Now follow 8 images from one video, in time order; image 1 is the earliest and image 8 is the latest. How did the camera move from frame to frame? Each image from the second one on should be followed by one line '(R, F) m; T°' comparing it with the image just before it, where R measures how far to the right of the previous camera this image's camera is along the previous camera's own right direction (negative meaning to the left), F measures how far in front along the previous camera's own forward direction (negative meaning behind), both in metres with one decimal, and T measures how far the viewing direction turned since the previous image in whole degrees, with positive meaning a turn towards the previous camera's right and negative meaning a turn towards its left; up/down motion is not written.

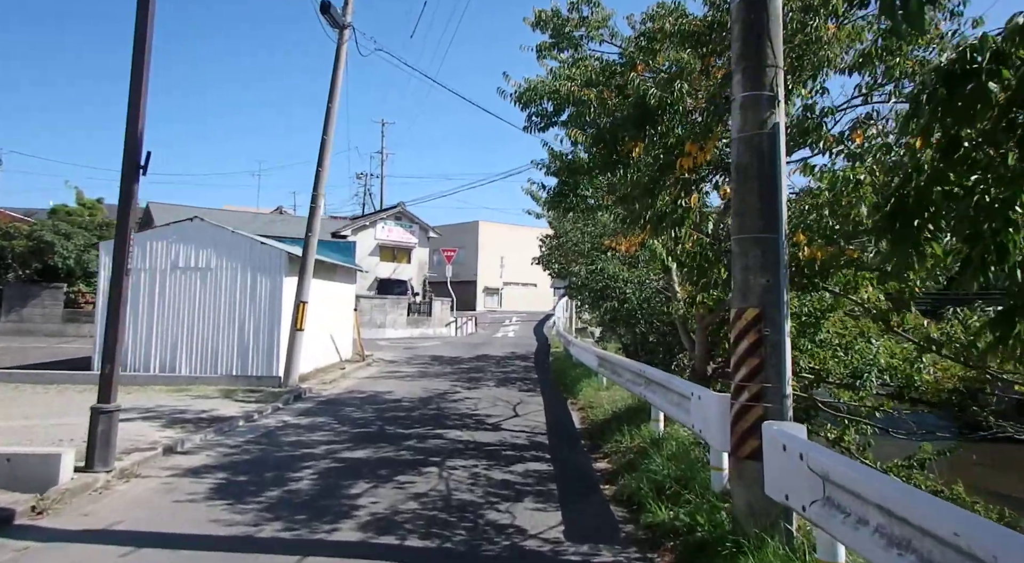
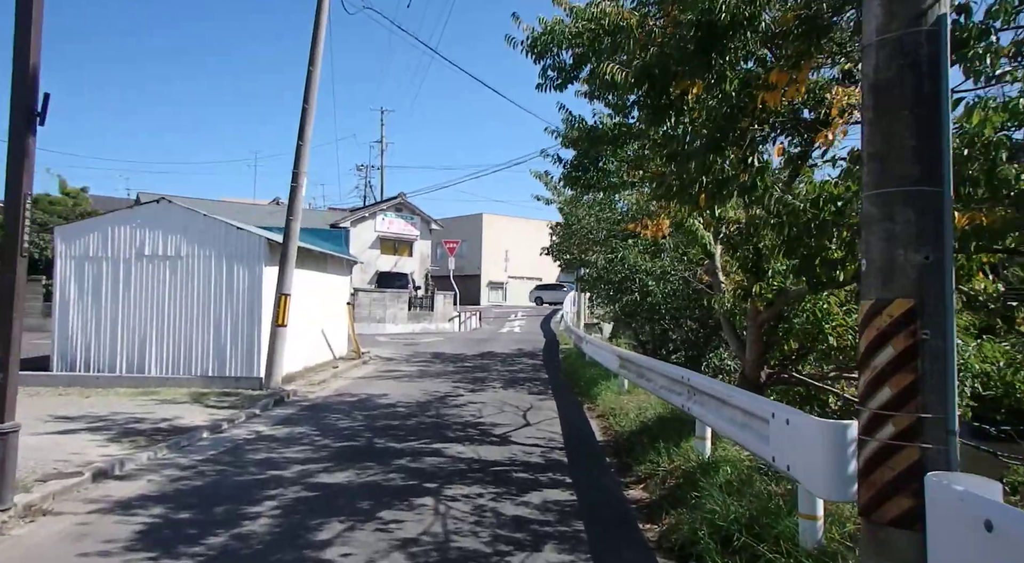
(-0.1, +1.5) m; 0°
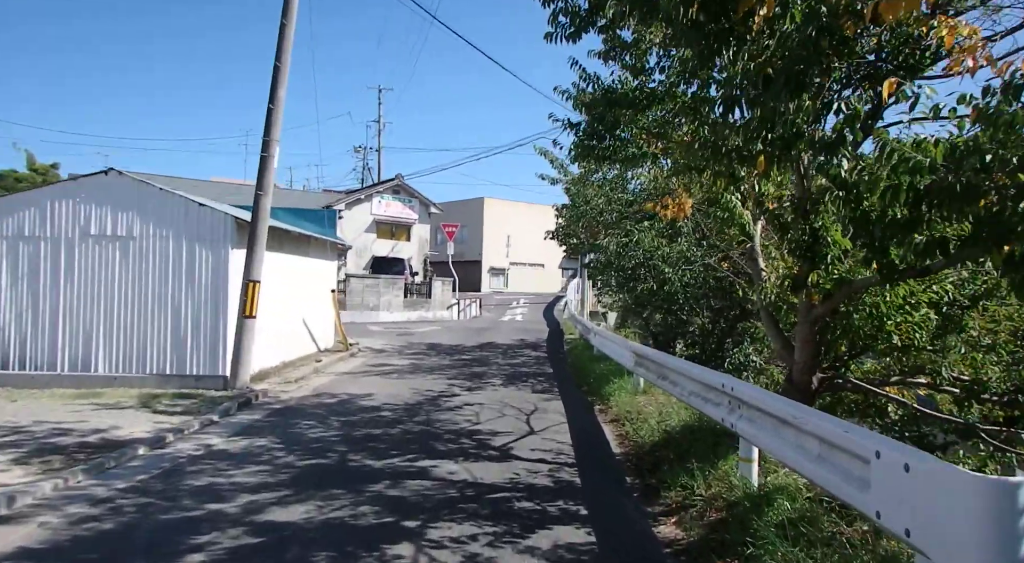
(0.0, +1.3) m; 0°
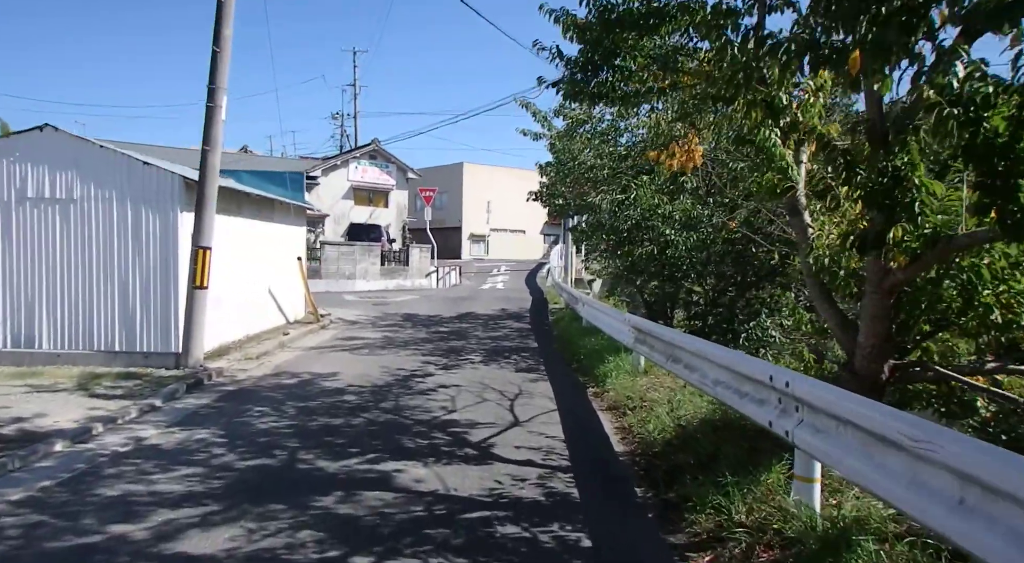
(0.0, +1.3) m; +1°
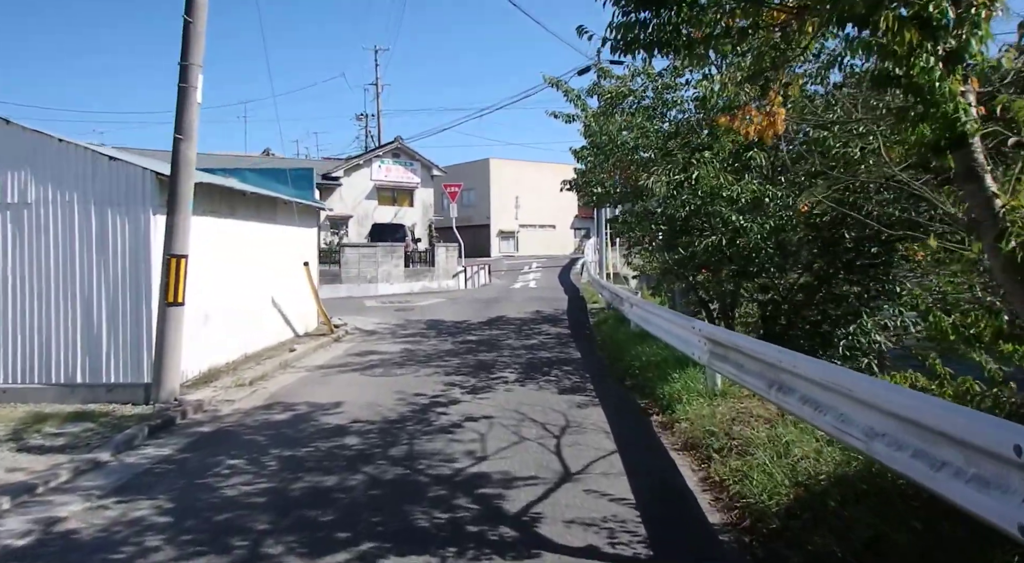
(-0.1, +1.8) m; -2°
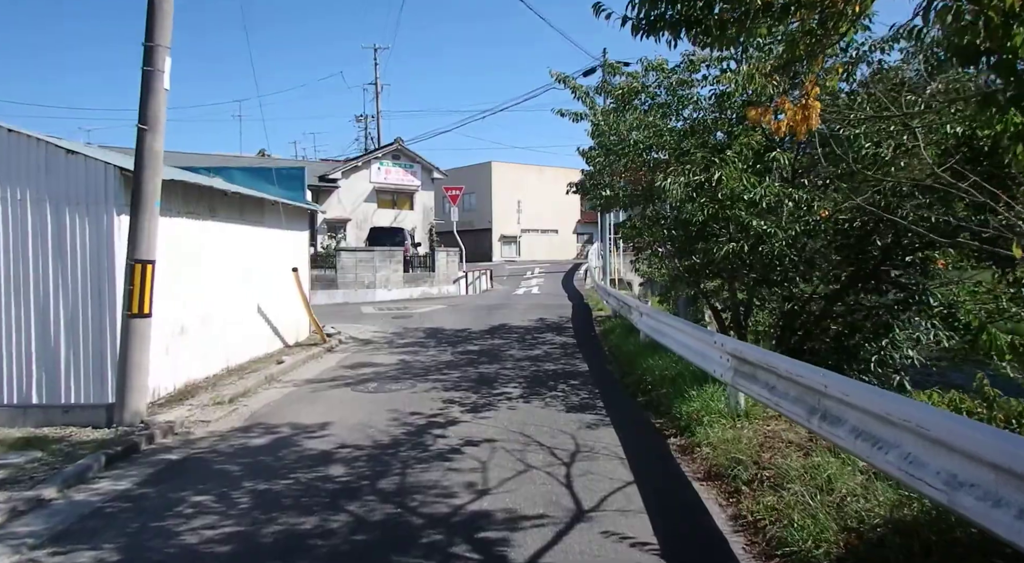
(0.0, +0.7) m; 0°
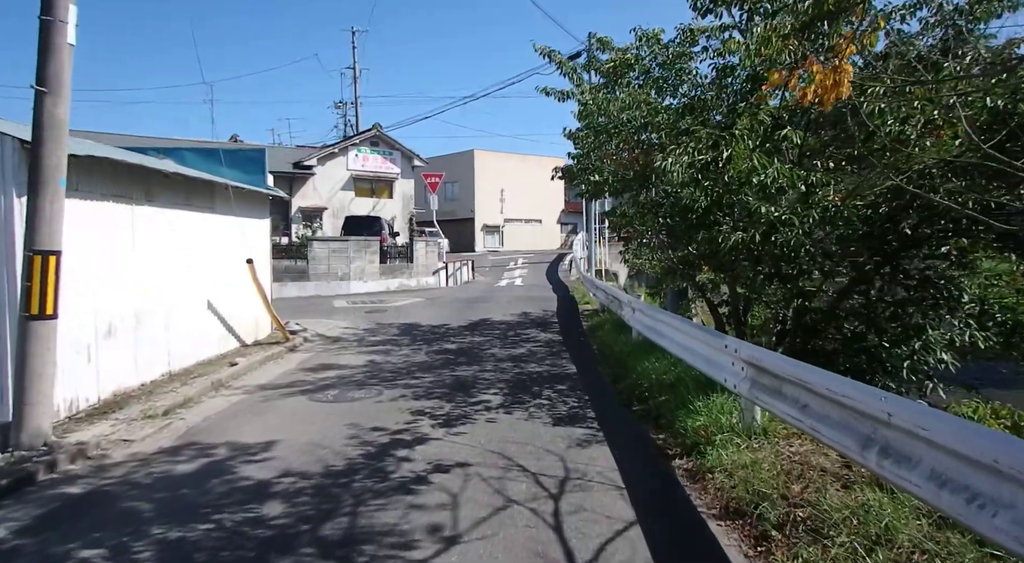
(0.0, +1.0) m; +1°
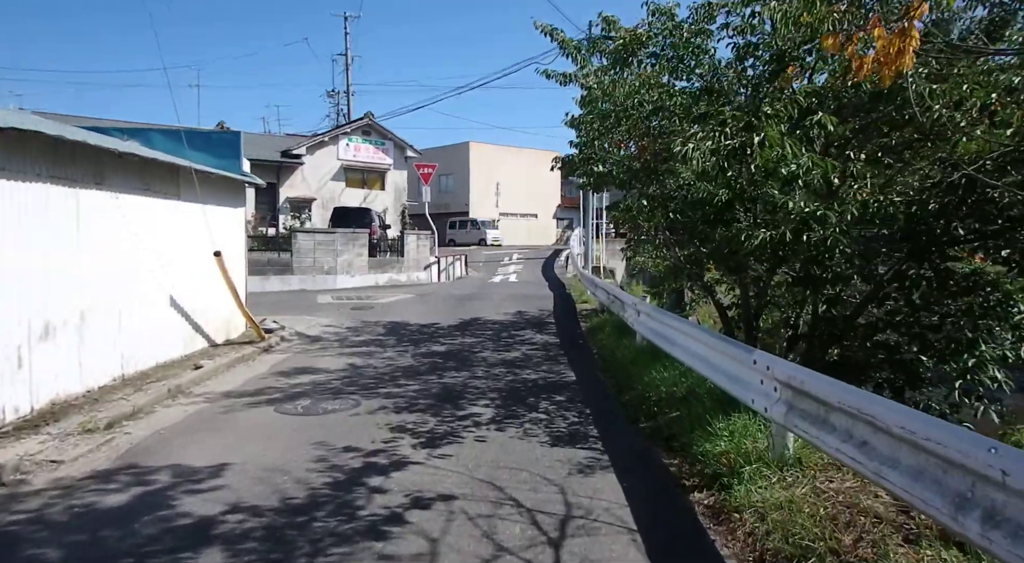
(0.0, +0.8) m; 0°
